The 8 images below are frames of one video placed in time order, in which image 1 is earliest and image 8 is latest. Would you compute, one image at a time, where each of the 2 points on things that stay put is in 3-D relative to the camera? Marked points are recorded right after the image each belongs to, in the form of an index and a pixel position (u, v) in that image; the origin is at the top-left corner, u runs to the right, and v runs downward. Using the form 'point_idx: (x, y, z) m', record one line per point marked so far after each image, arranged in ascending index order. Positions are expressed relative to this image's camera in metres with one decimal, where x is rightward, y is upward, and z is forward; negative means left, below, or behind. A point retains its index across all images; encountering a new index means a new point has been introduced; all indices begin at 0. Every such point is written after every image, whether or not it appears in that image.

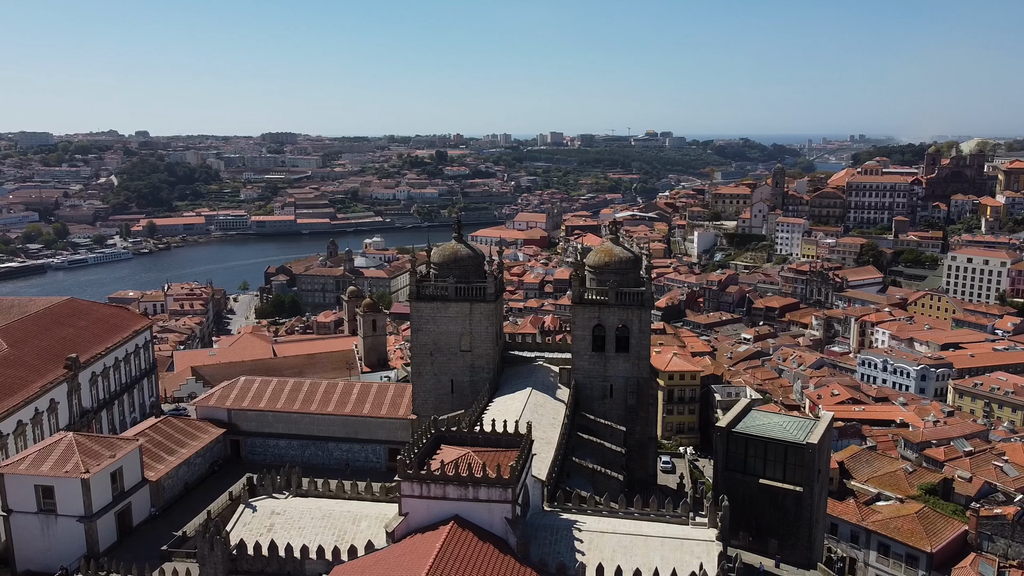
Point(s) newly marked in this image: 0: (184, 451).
0: (-6.7, -3.3, +15.5) m
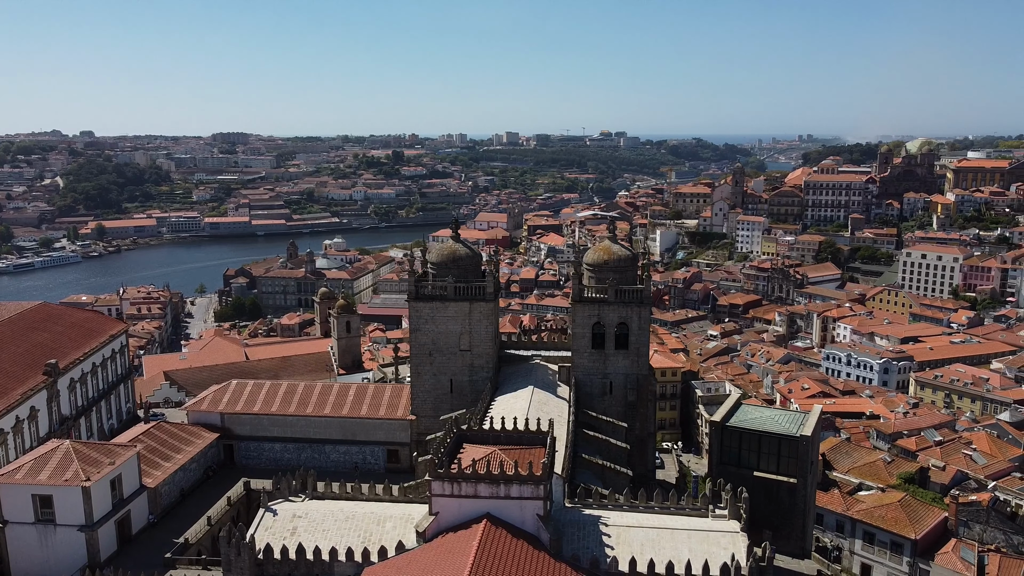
0: (-6.6, -3.4, +15.2) m
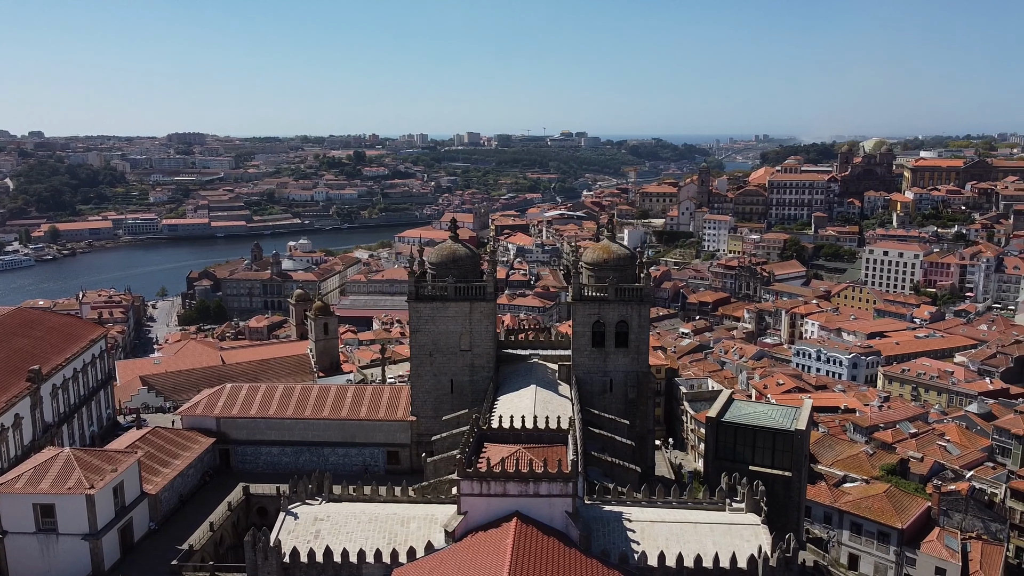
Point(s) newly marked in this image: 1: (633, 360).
0: (-6.6, -3.4, +14.9) m
1: (+2.6, -1.5, +15.9) m
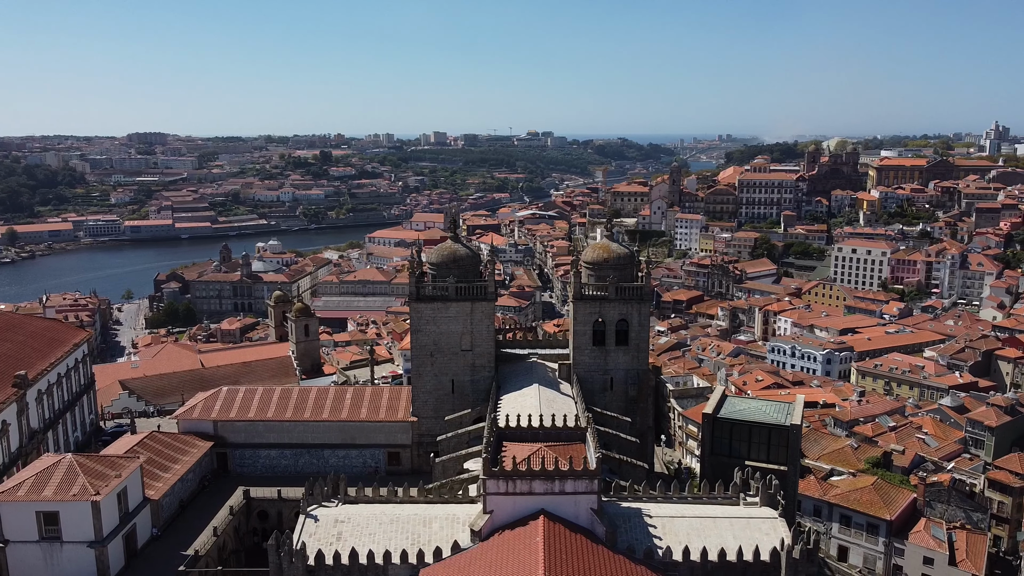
0: (-6.5, -3.5, +14.7) m
1: (+2.6, -1.5, +16.1) m
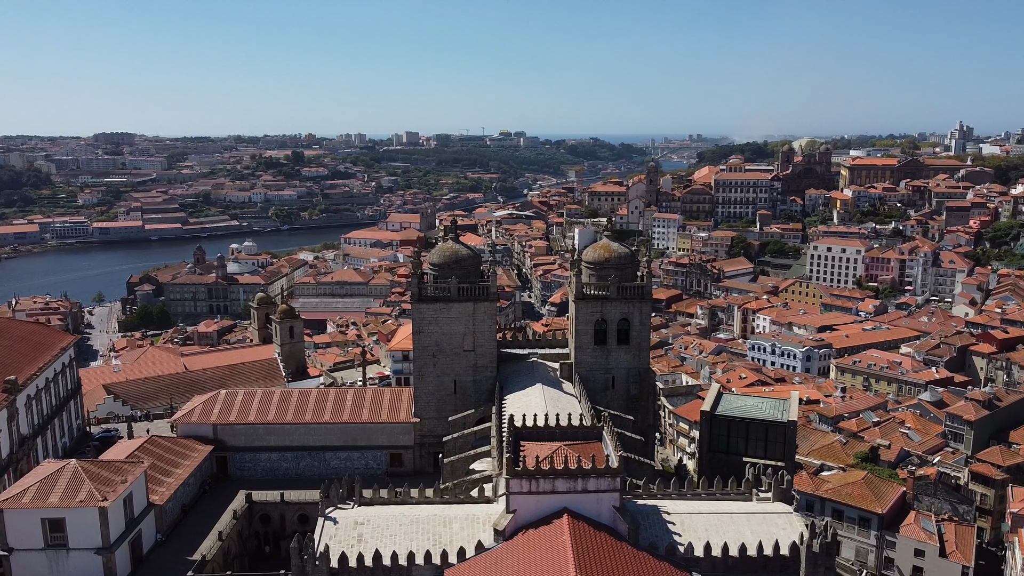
0: (-6.4, -3.5, +14.6) m
1: (+2.6, -1.5, +16.2) m
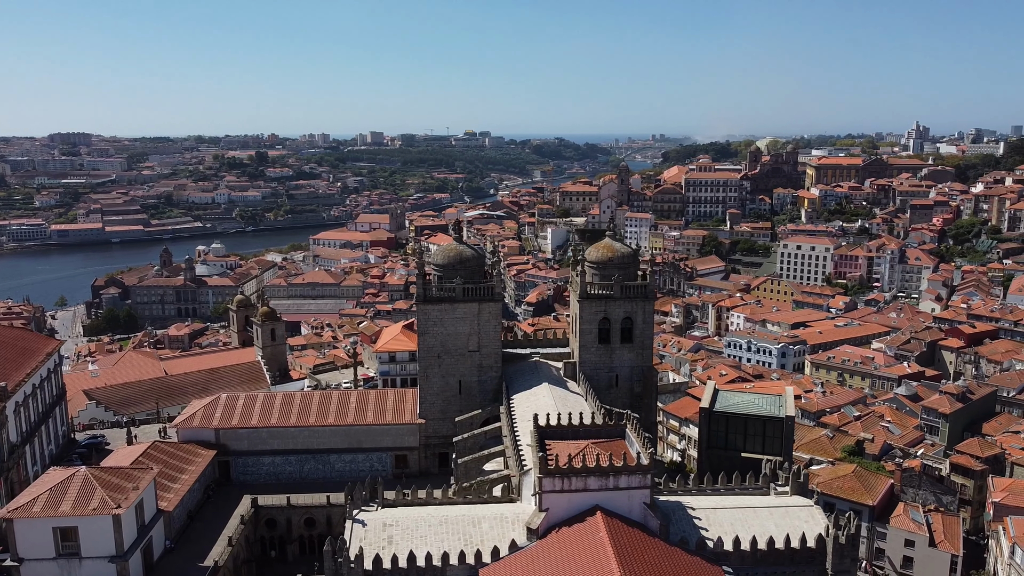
0: (-6.2, -3.6, +14.4) m
1: (+2.7, -1.5, +16.4) m
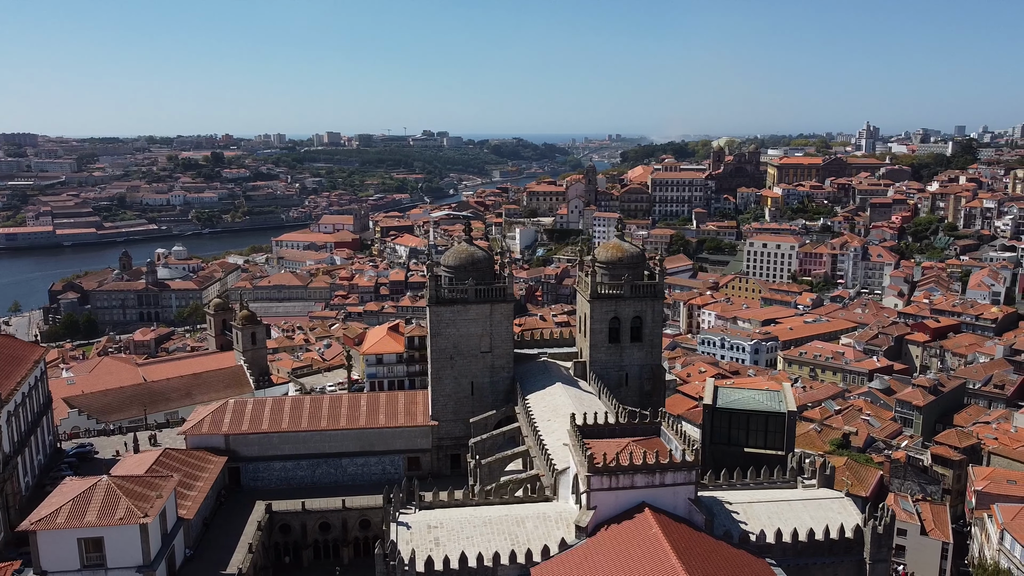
0: (-5.8, -3.7, +14.2) m
1: (+3.0, -1.4, +16.6) m
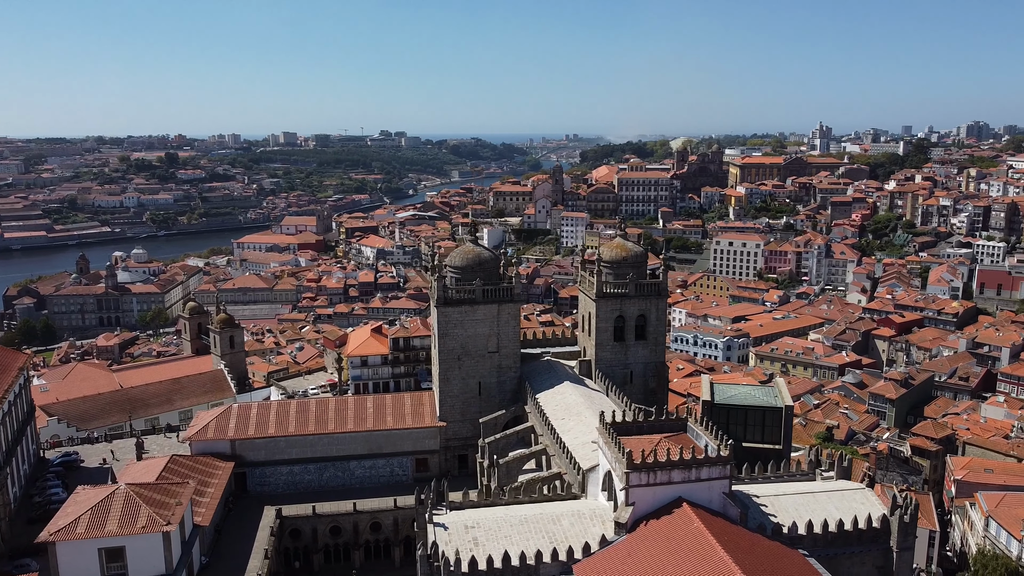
0: (-5.5, -3.7, +14.0) m
1: (+3.1, -1.4, +16.8) m
